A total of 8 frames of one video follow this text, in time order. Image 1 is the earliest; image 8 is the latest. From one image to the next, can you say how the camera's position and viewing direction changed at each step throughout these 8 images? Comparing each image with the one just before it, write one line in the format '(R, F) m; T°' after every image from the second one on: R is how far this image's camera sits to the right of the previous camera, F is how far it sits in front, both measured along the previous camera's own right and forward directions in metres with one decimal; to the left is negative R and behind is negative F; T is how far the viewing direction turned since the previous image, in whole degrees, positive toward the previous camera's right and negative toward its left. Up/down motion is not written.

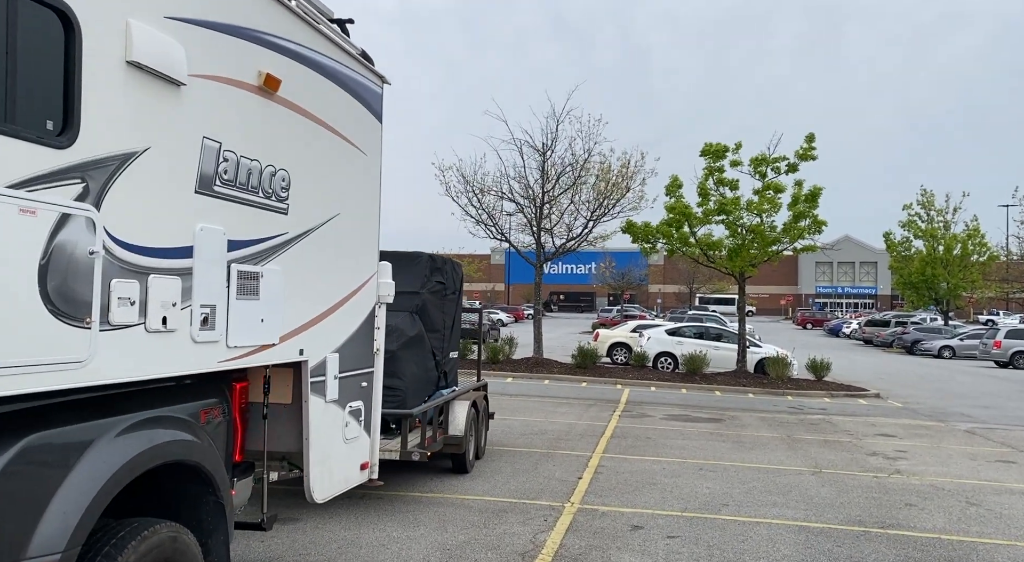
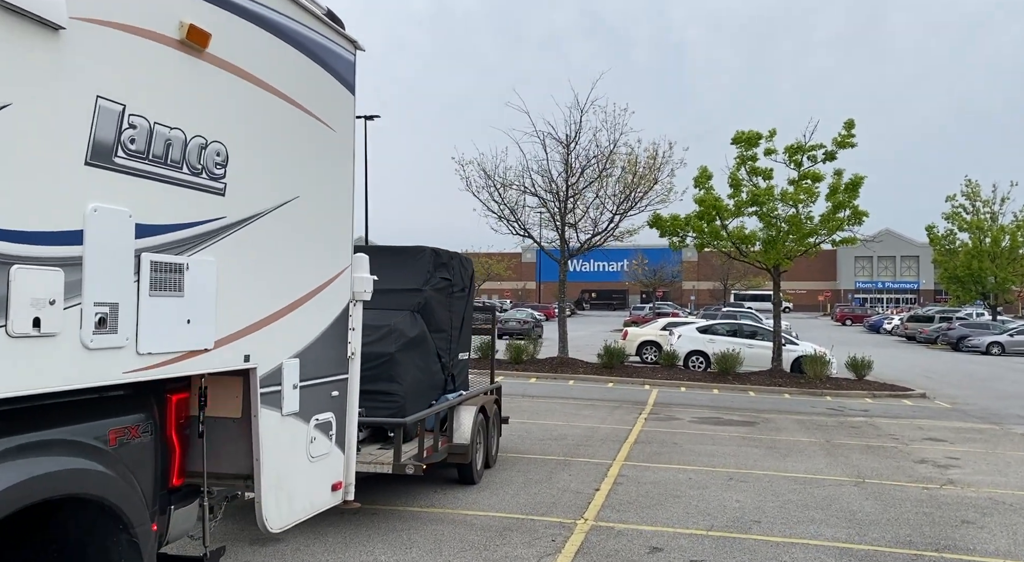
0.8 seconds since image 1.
(+0.2, +0.7) m; -2°
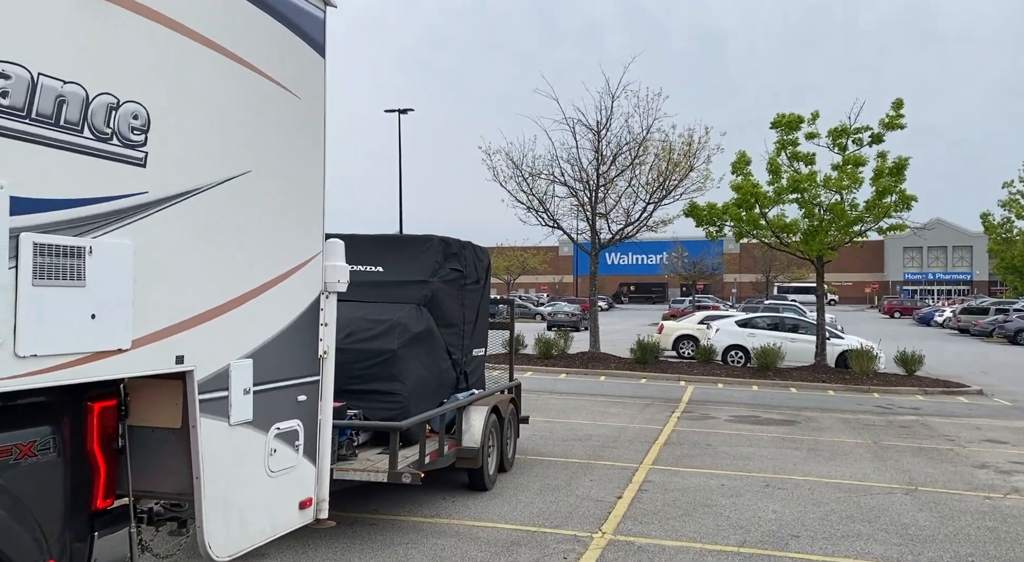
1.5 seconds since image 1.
(+0.2, +0.6) m; -3°
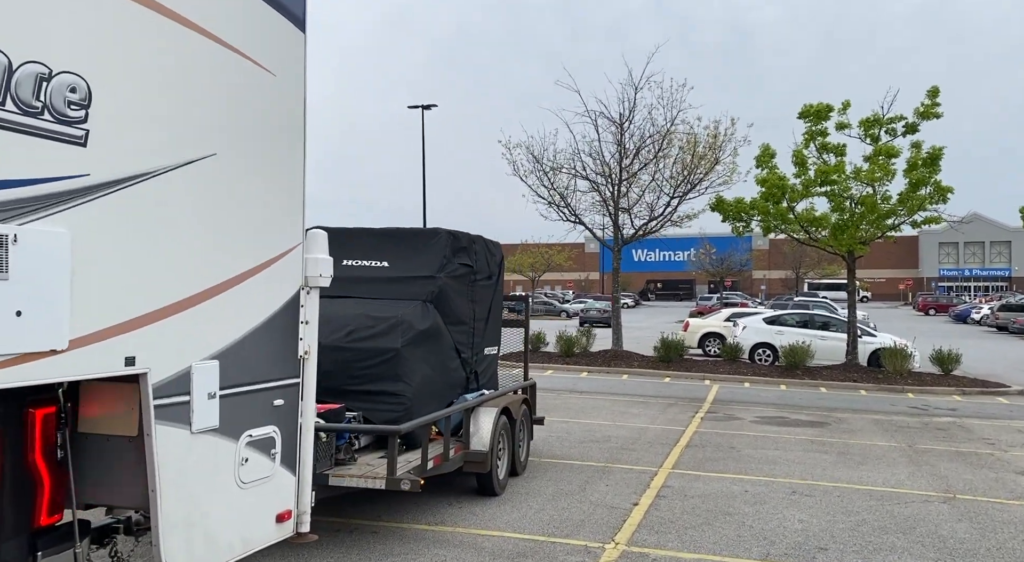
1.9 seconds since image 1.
(+0.1, +0.4) m; -2°
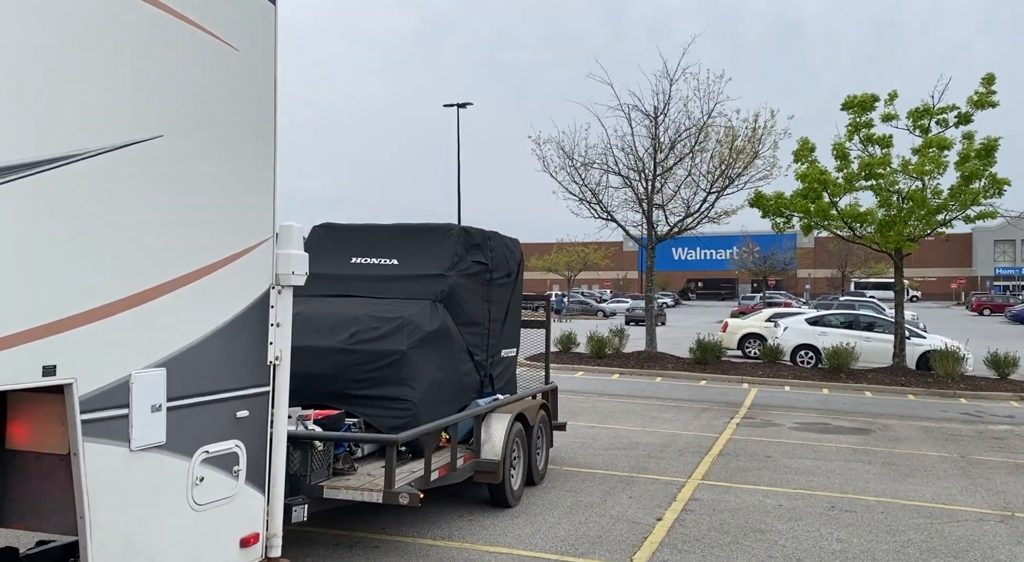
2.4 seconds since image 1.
(+0.2, +0.4) m; -3°
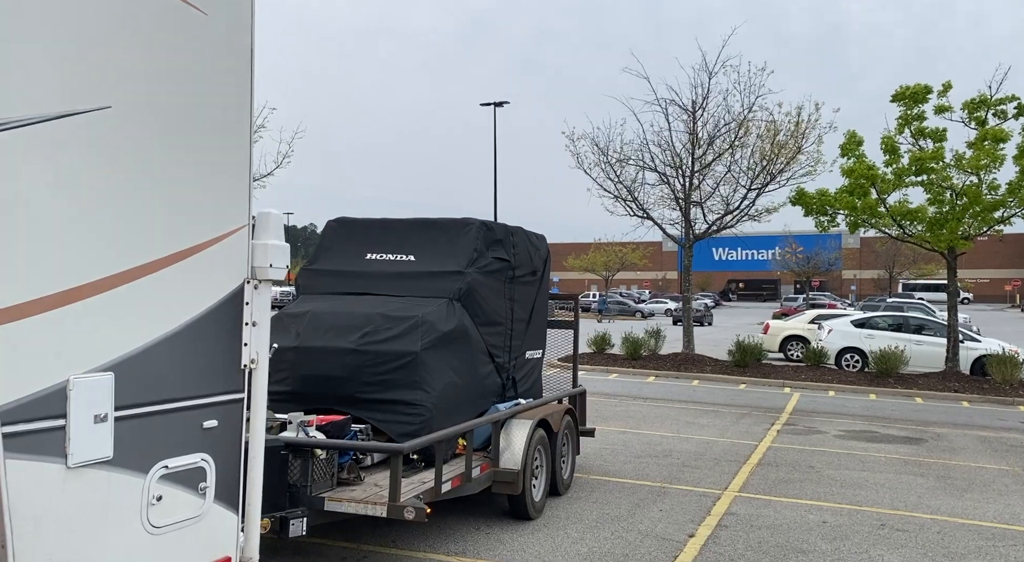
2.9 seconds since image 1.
(+0.1, +0.4) m; -3°
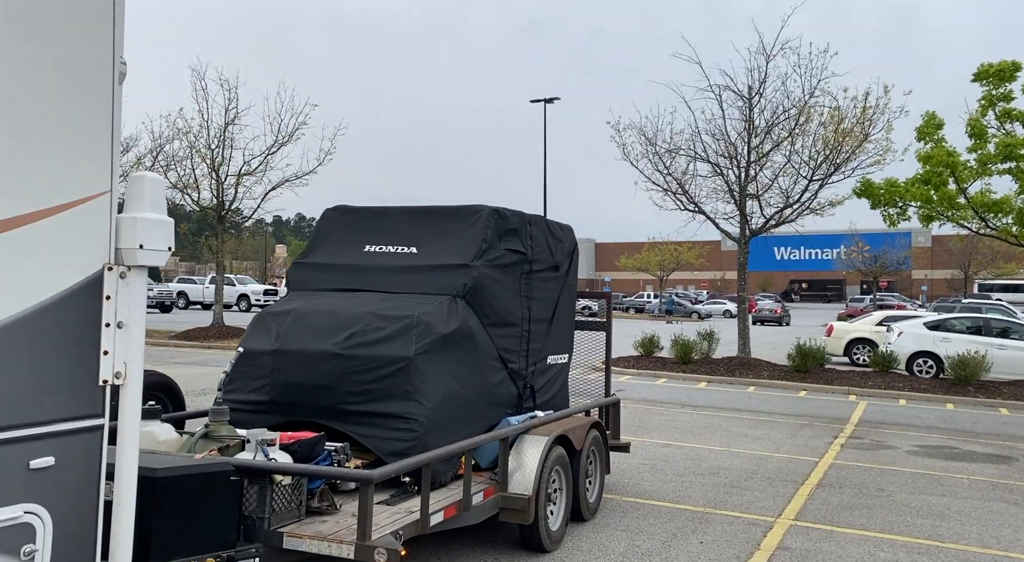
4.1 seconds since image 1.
(+0.3, +0.9) m; -4°
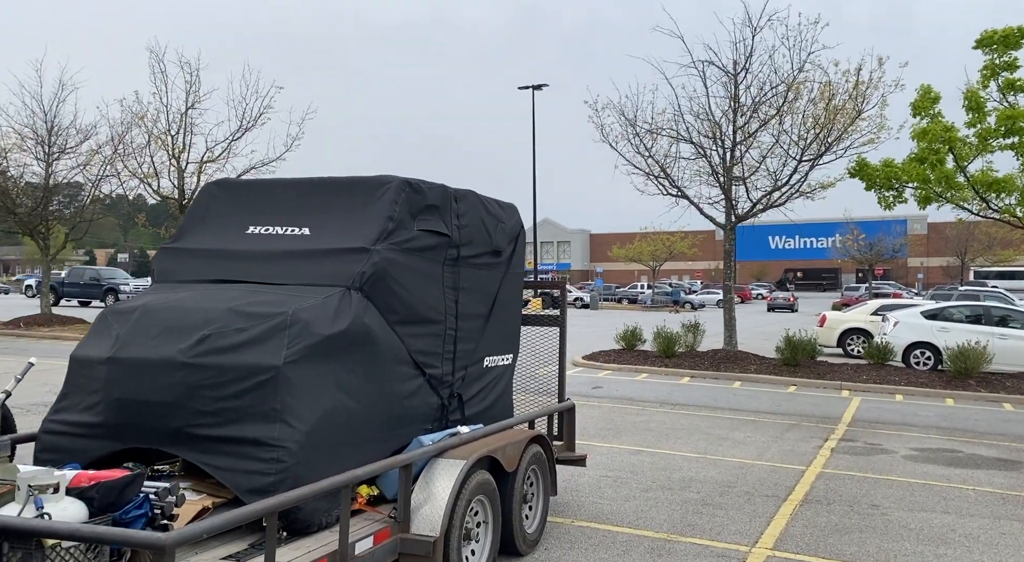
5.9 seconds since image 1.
(+0.5, +1.1) m; 0°
